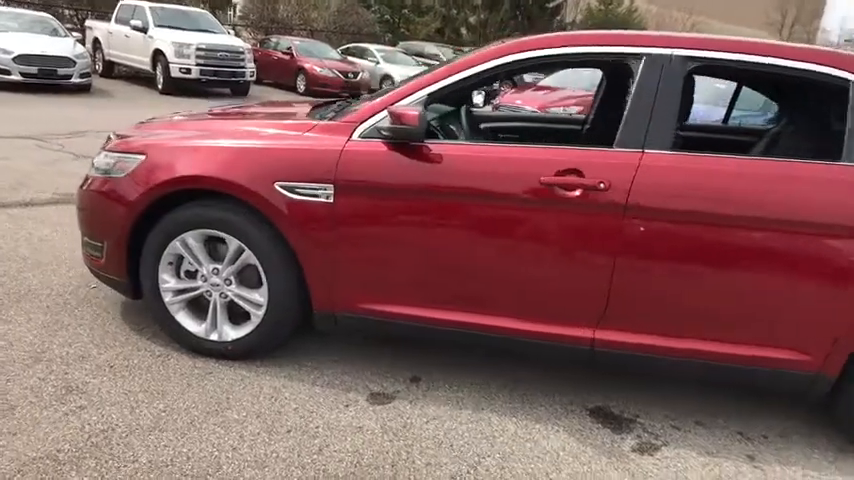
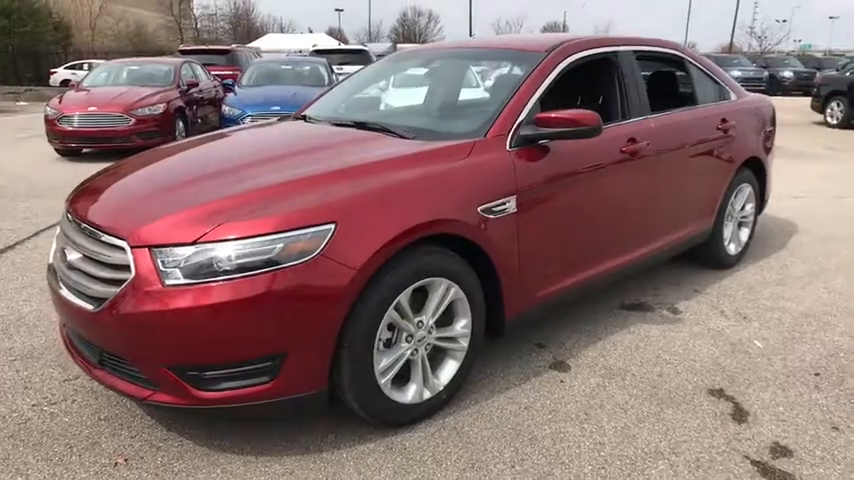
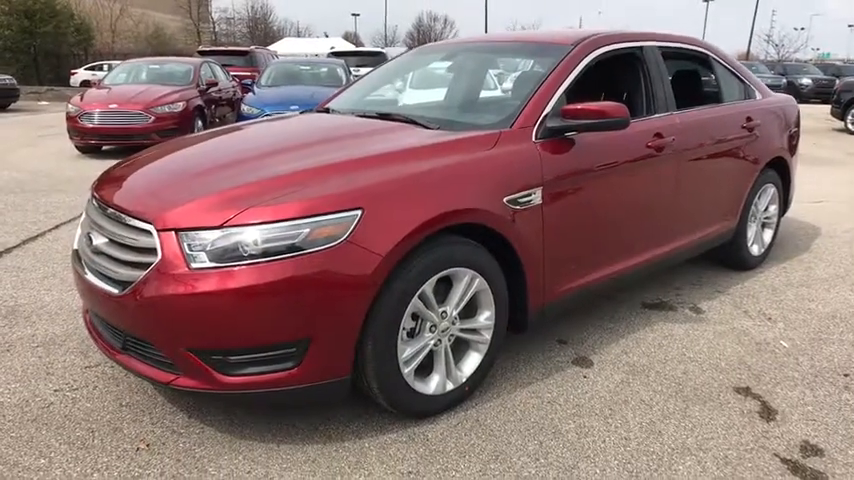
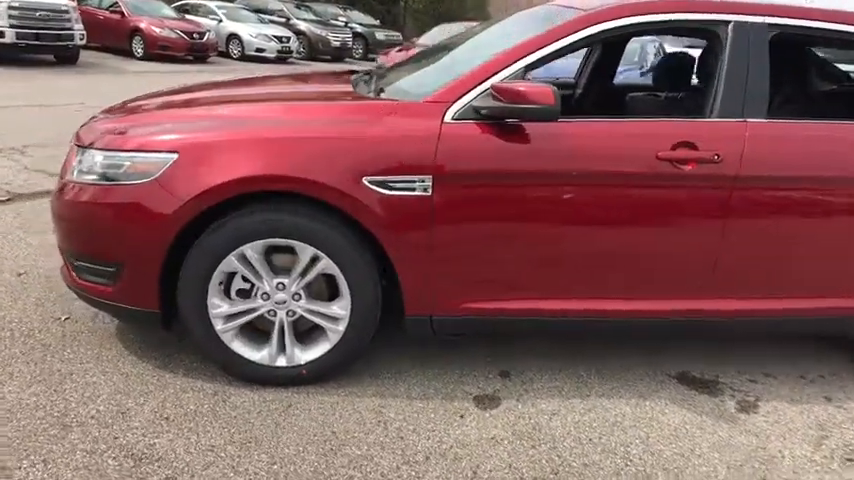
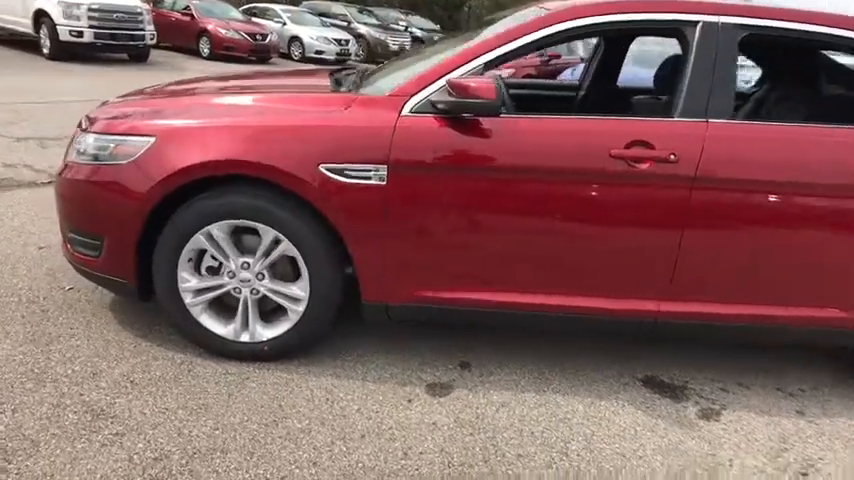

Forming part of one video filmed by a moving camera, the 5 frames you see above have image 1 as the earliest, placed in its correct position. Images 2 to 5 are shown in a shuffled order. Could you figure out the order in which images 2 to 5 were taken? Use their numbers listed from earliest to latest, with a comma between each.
5, 4, 2, 3
